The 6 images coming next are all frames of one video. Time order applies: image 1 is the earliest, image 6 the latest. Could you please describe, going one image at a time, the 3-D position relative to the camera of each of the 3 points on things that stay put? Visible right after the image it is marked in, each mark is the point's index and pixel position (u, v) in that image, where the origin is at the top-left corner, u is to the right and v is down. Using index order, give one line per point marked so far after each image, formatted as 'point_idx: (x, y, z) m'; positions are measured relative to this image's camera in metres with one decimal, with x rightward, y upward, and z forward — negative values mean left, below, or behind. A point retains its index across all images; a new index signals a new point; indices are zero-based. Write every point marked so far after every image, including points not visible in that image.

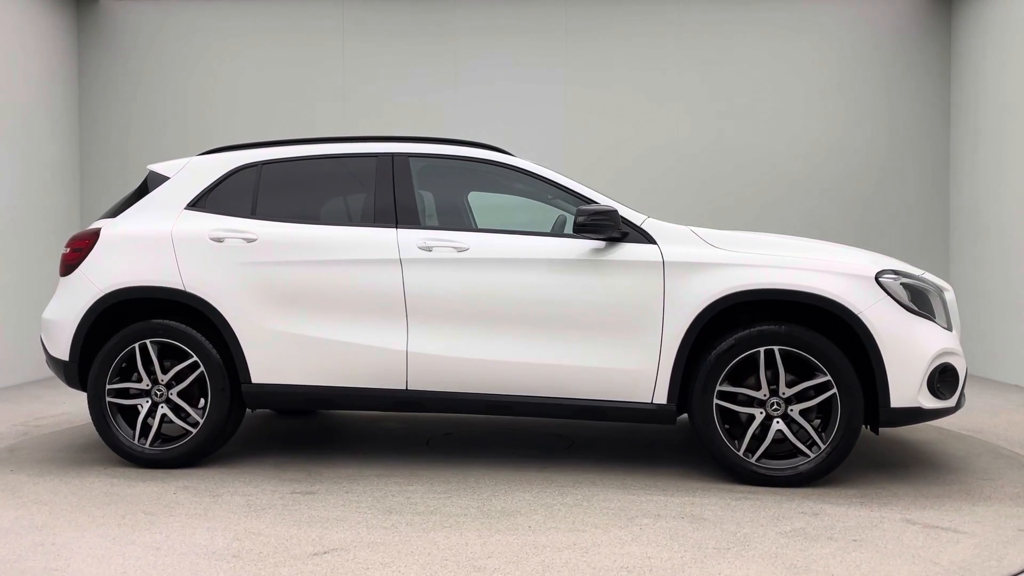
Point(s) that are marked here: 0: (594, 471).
0: (+0.4, -0.9, +3.8) m
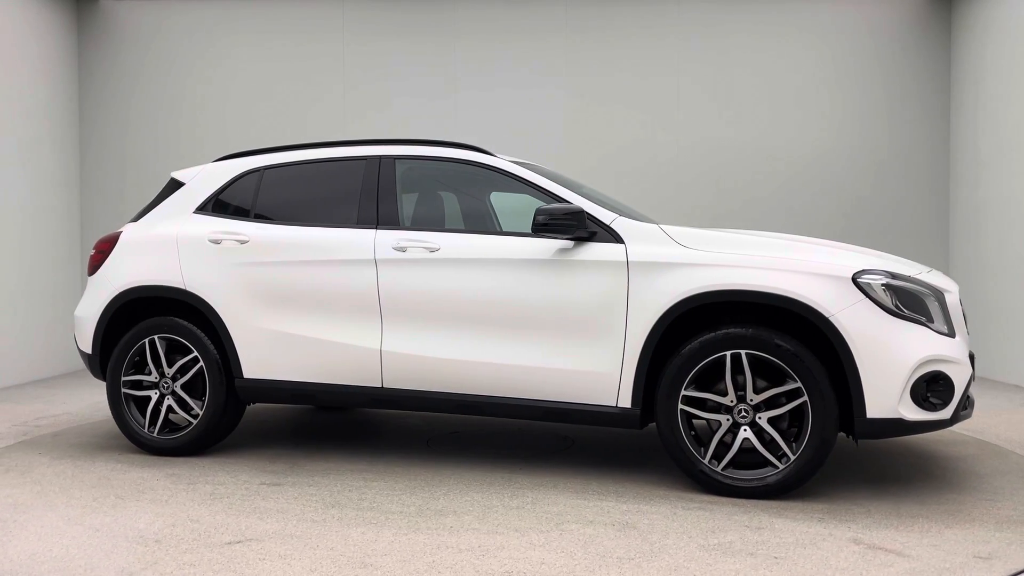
0: (+0.2, -0.9, +3.7) m
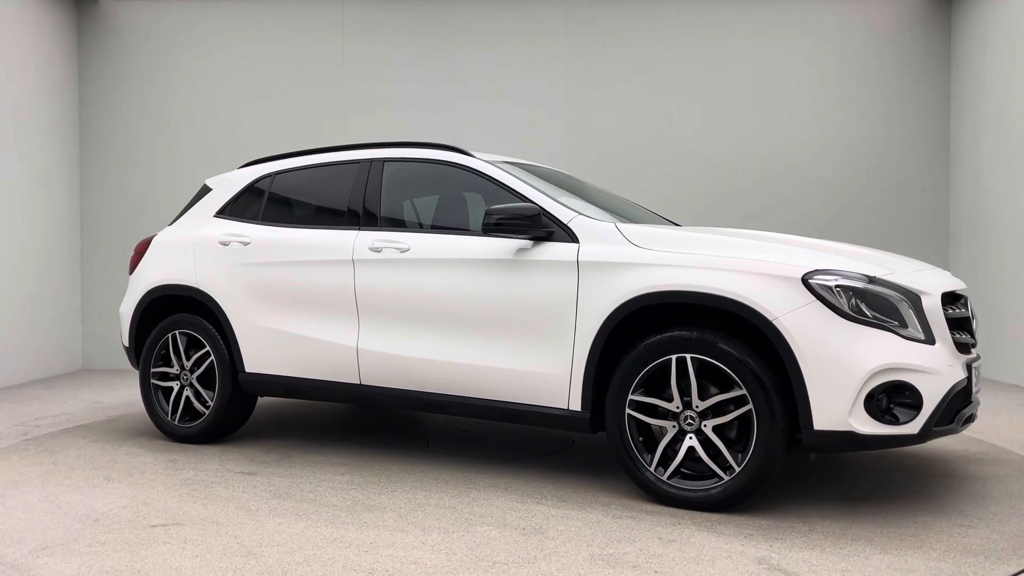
0: (0.0, -0.9, +3.7) m
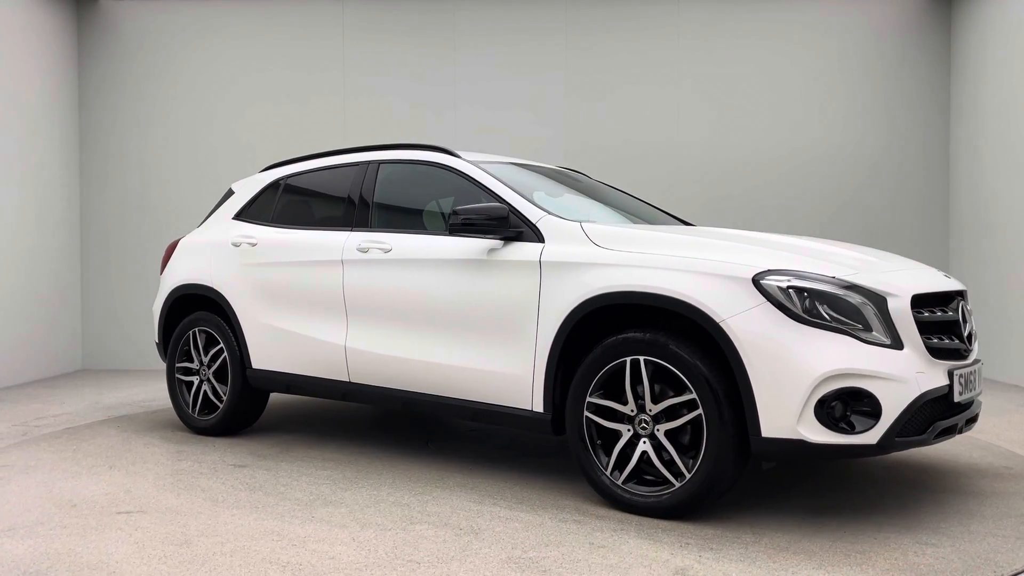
0: (-0.1, -0.9, +3.7) m
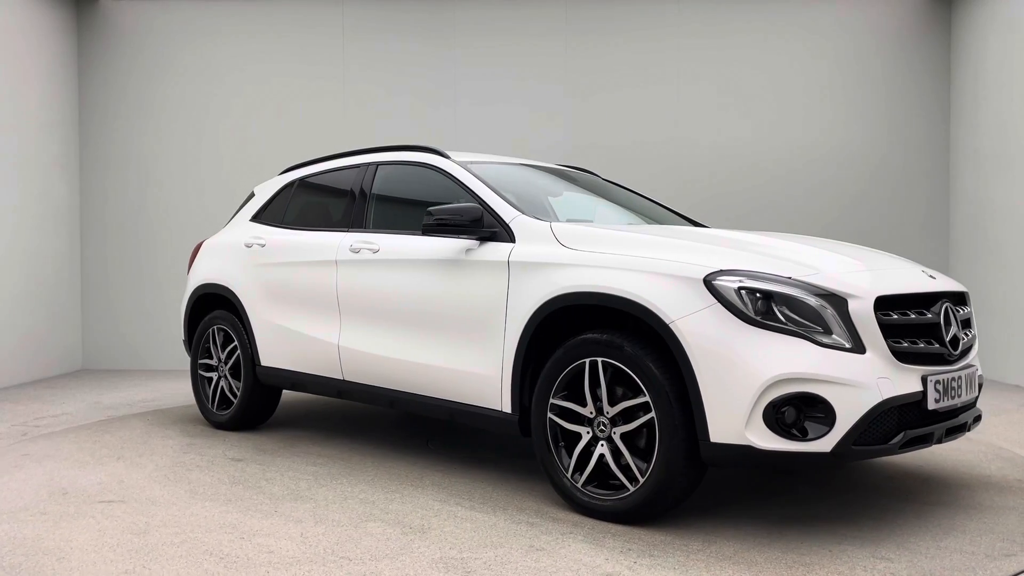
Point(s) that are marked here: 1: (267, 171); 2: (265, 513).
0: (-0.2, -0.9, +3.7) m
1: (-2.2, +1.1, +7.0) m
2: (-1.0, -0.9, +3.1) m
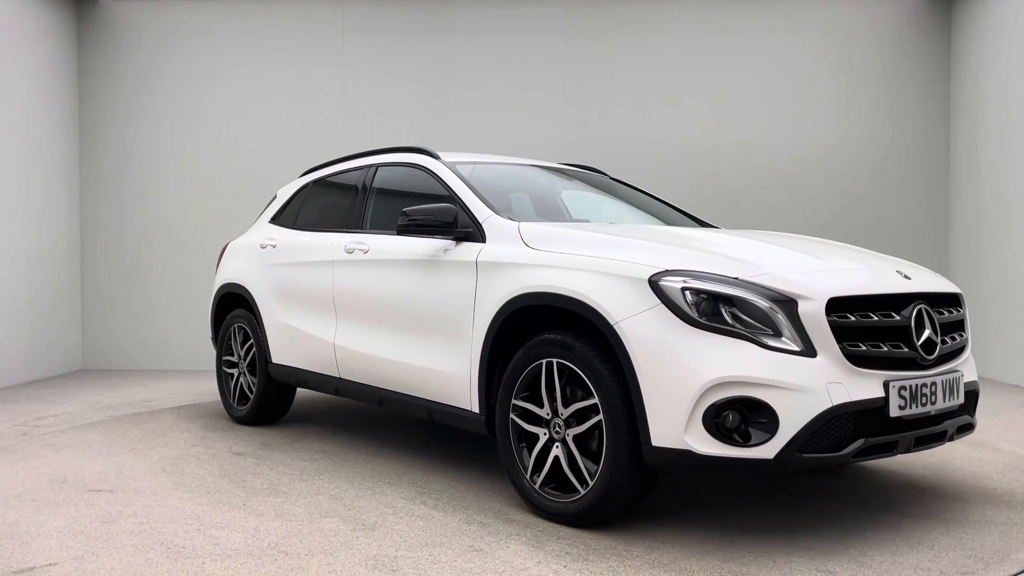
0: (-0.3, -0.9, +3.7) m
1: (-2.0, +1.1, +7.2) m
2: (-1.2, -0.9, +3.2) m
